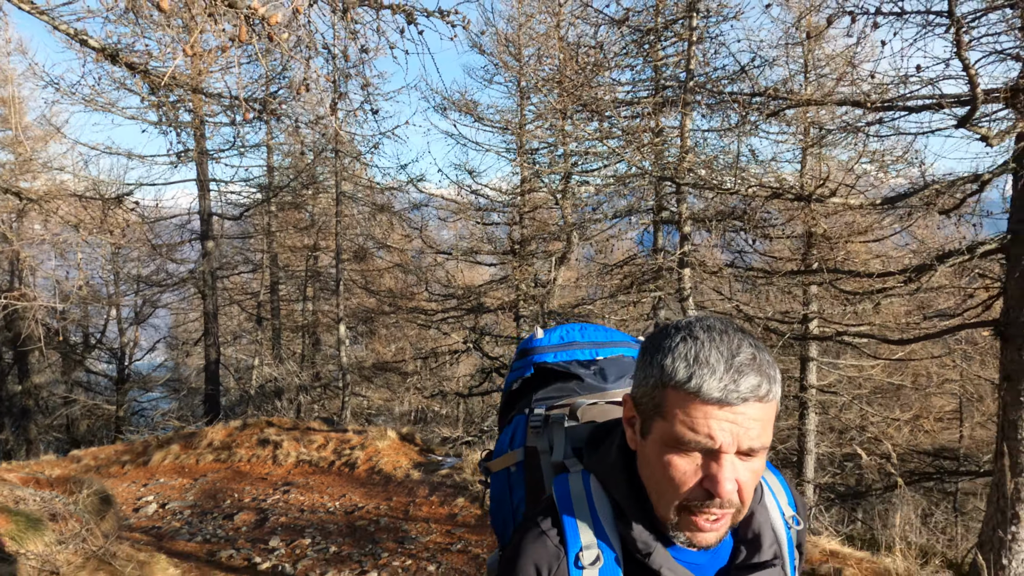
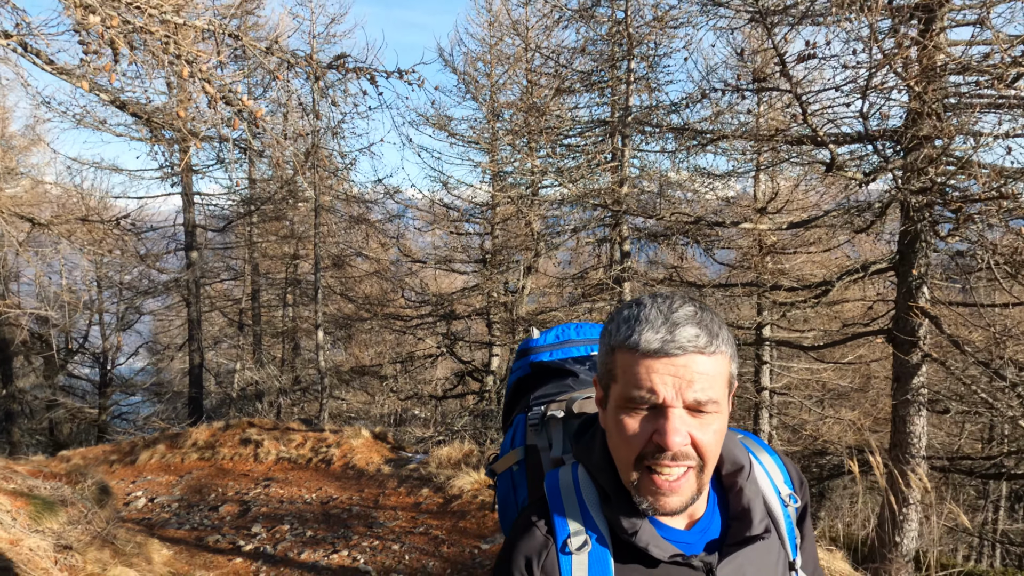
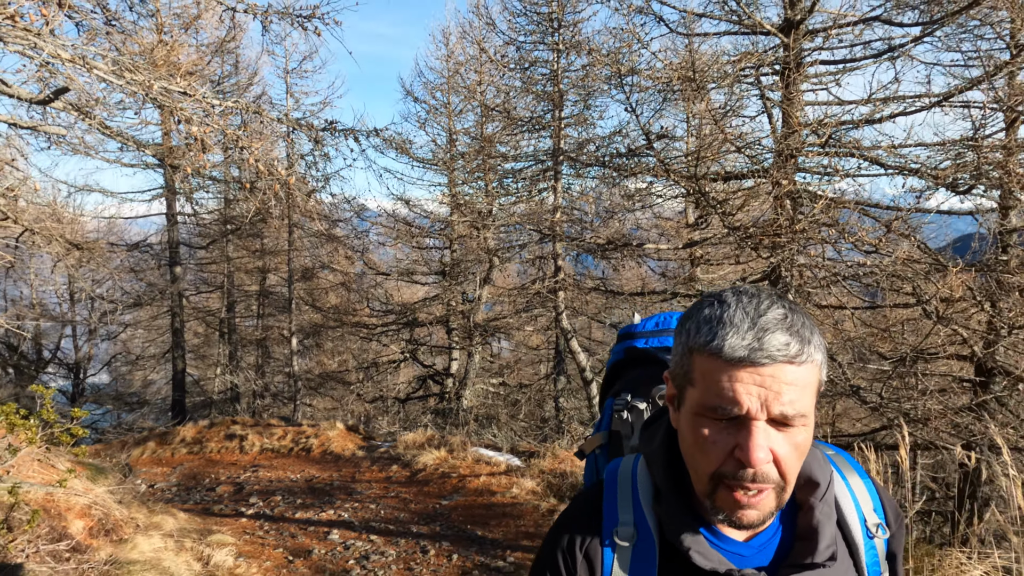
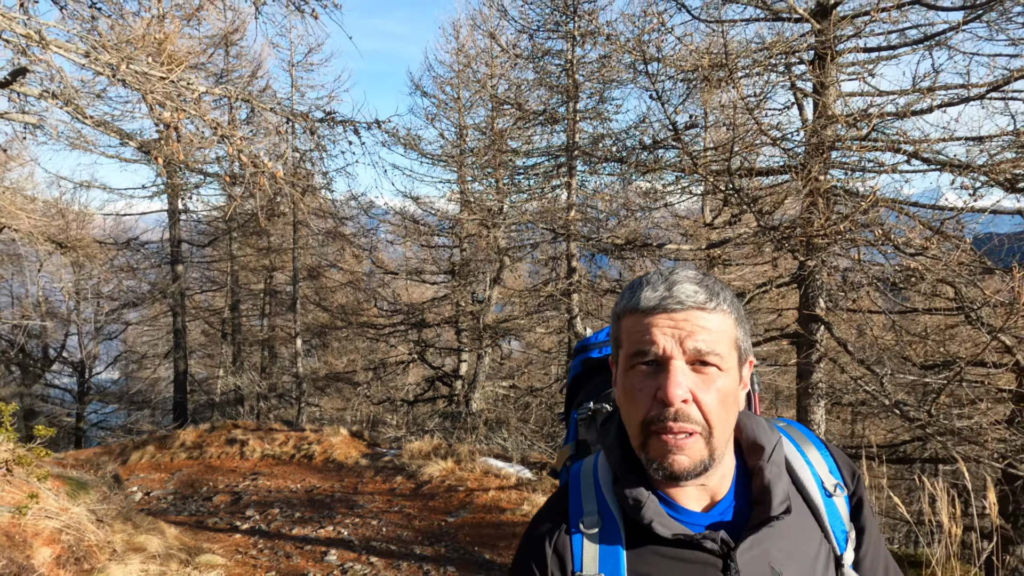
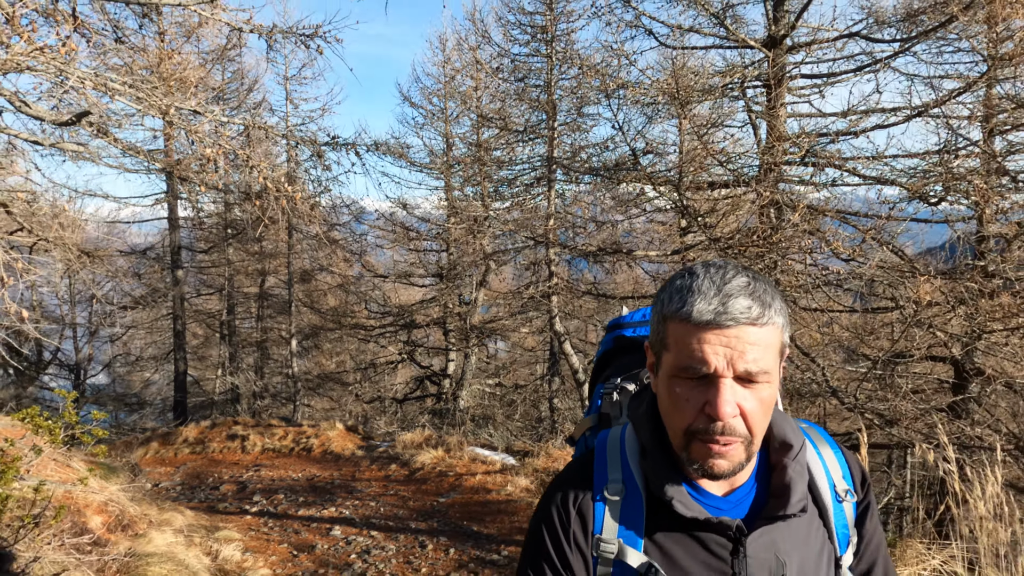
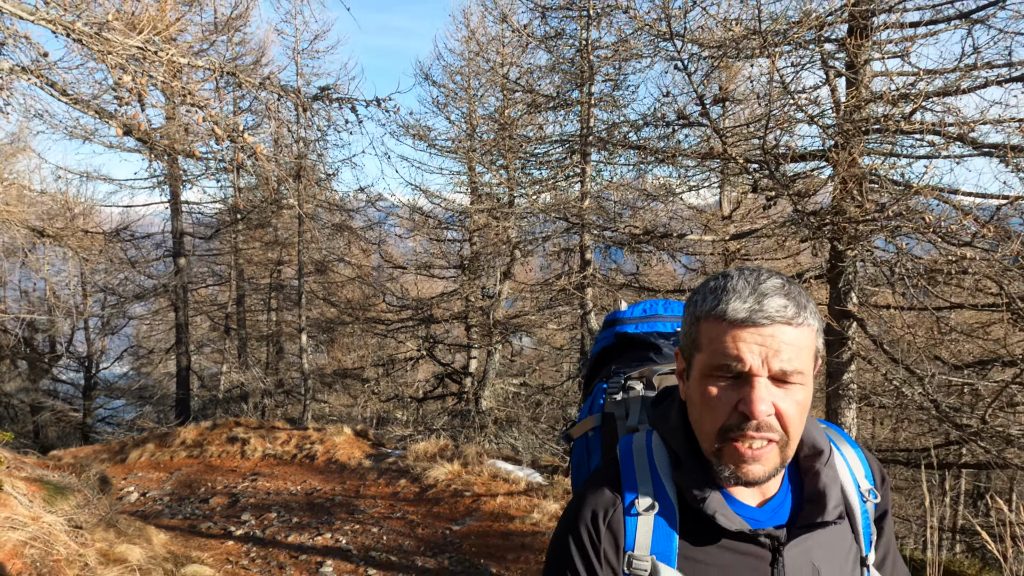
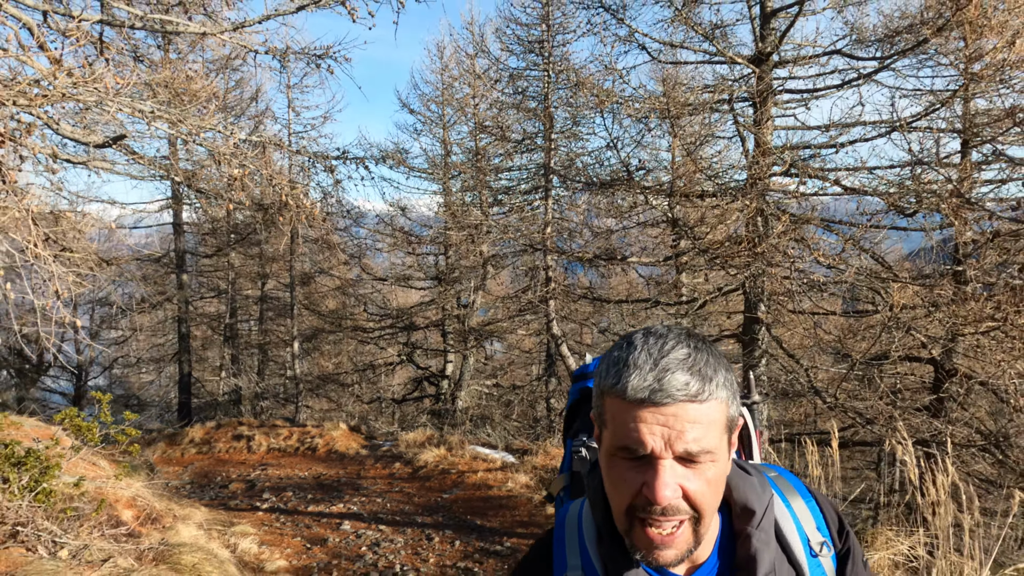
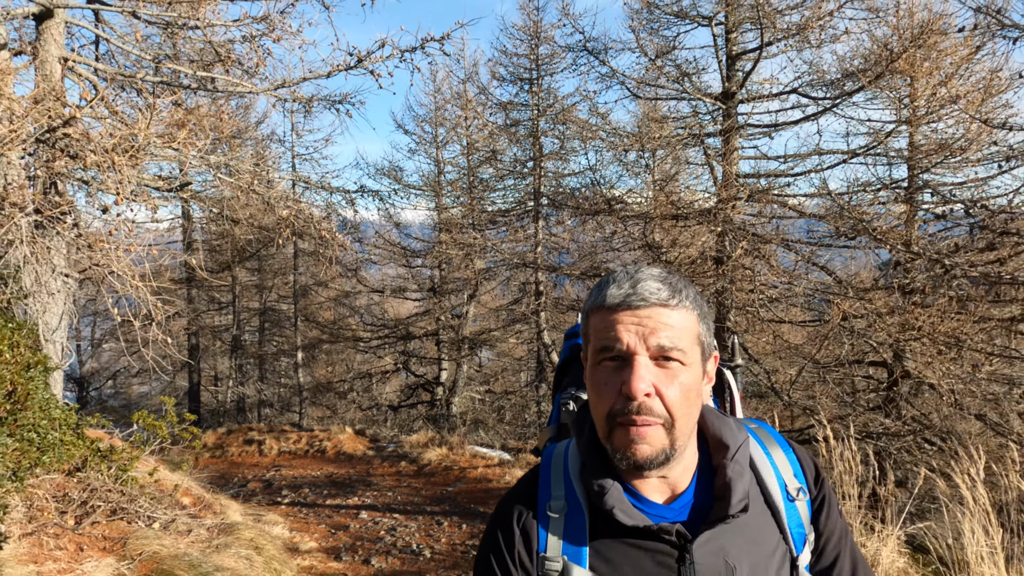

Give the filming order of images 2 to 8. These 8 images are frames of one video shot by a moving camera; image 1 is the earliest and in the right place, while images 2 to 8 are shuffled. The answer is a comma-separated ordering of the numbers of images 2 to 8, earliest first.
2, 6, 4, 3, 5, 7, 8
